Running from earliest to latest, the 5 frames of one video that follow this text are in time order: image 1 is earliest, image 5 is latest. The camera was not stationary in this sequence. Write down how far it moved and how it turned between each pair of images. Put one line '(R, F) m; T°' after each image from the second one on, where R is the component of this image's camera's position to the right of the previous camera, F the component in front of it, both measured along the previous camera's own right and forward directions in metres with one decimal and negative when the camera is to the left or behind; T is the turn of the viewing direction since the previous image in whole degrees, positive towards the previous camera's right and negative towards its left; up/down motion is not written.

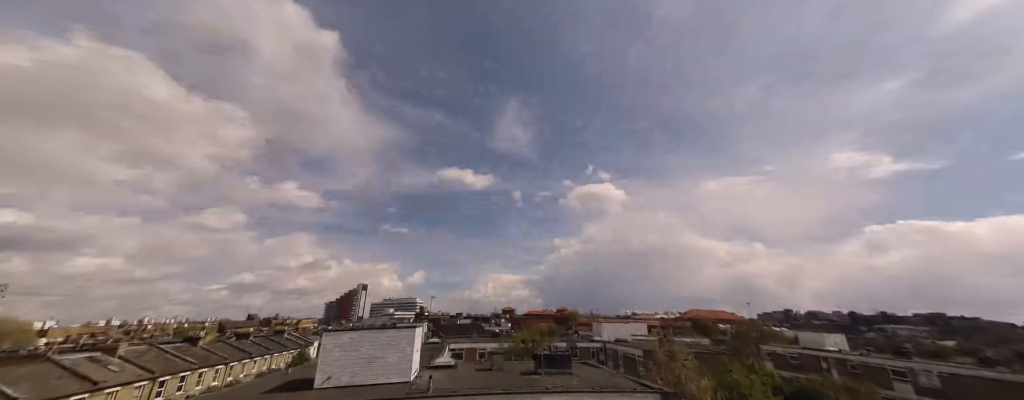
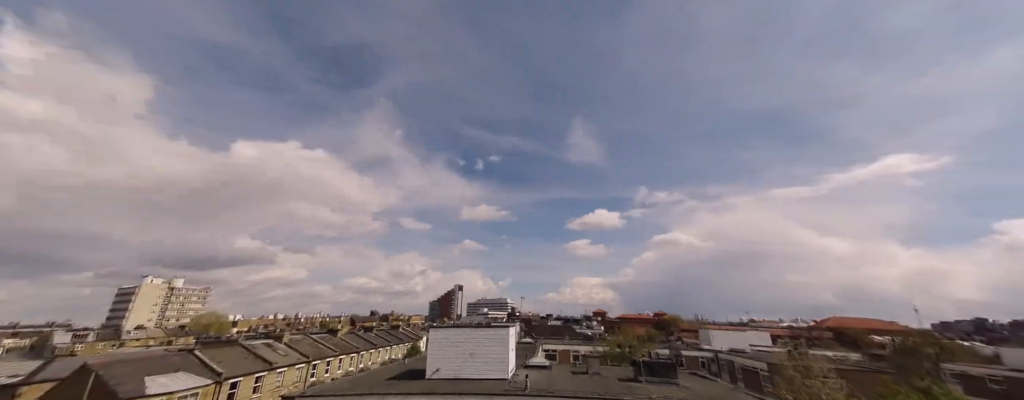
(-0.7, -0.2) m; -14°
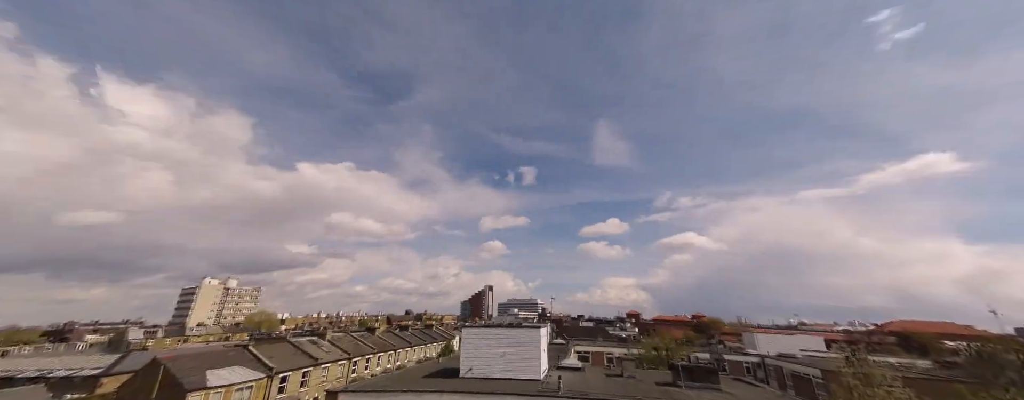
(-0.3, -0.1) m; -5°
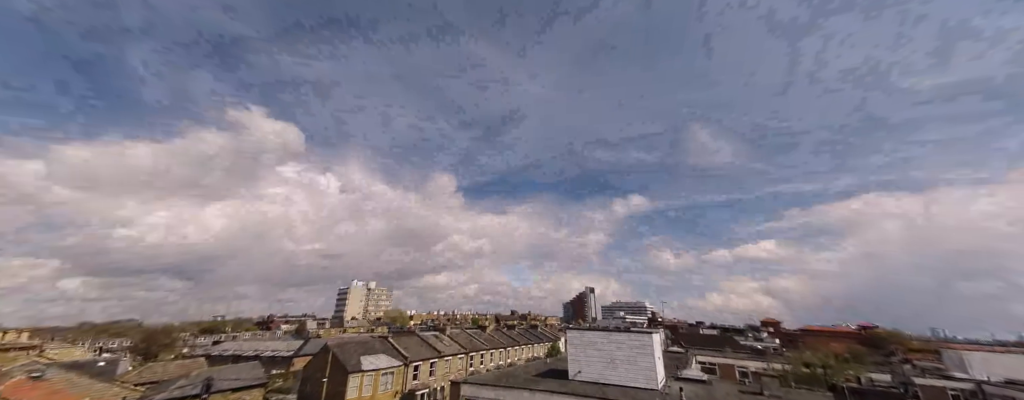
(-1.2, -0.1) m; -16°
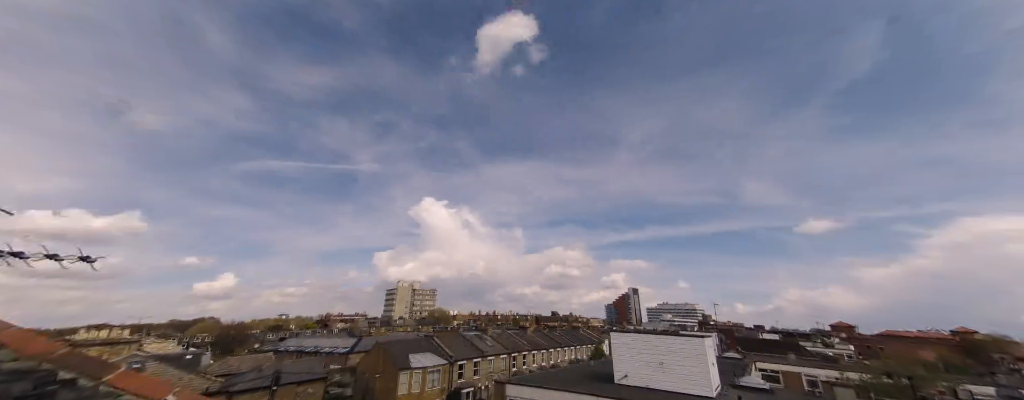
(-0.4, 0.0) m; -6°
